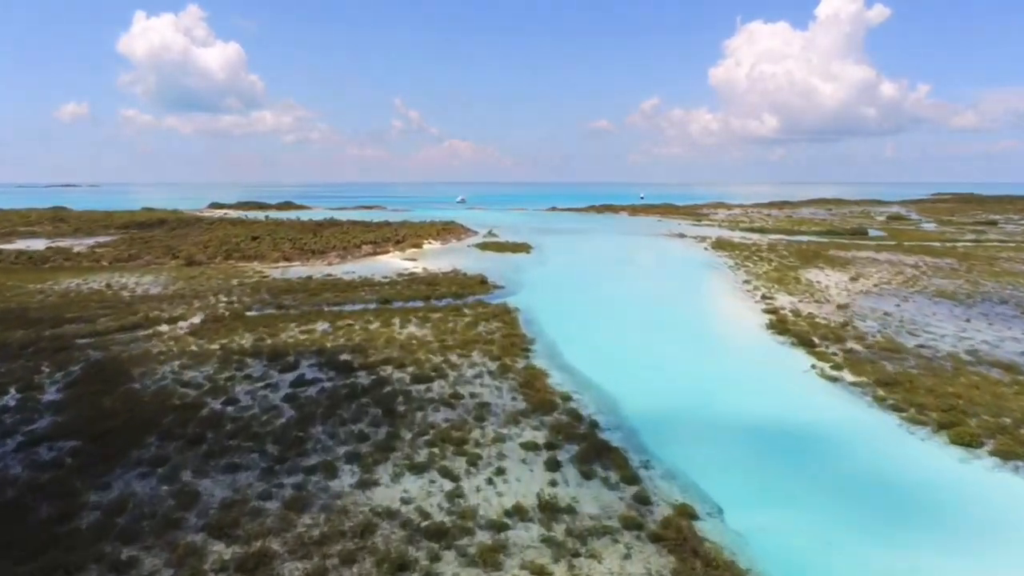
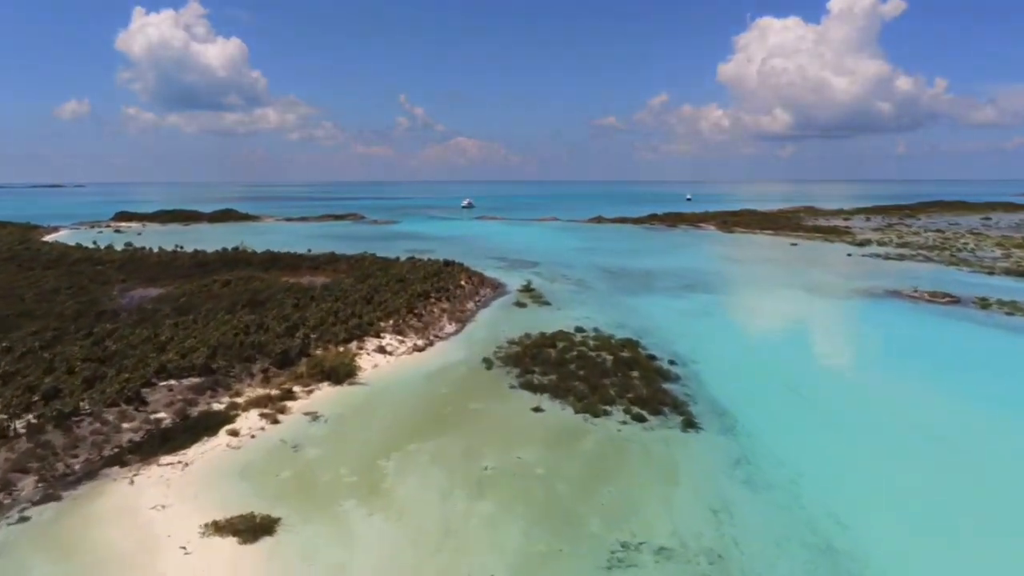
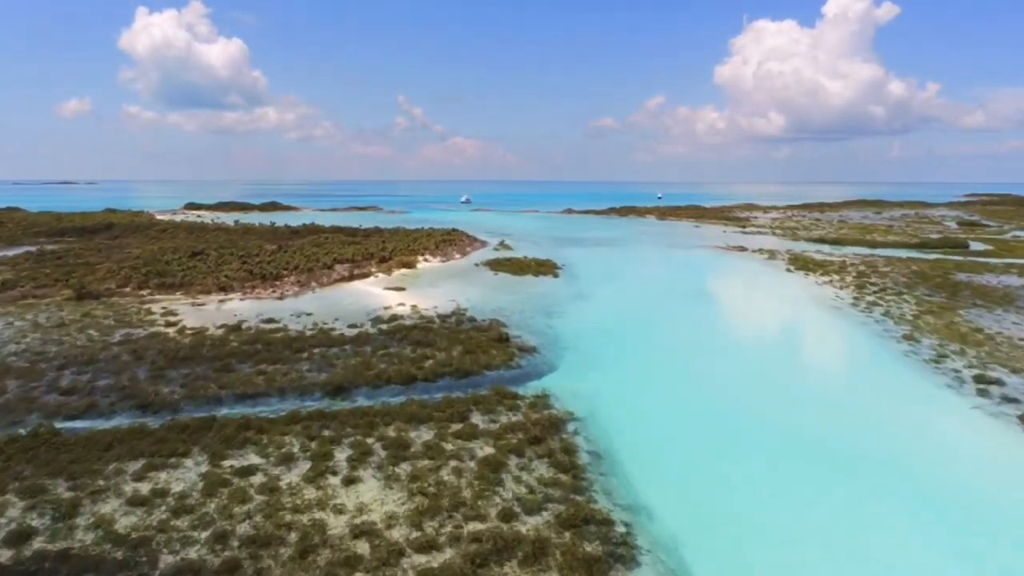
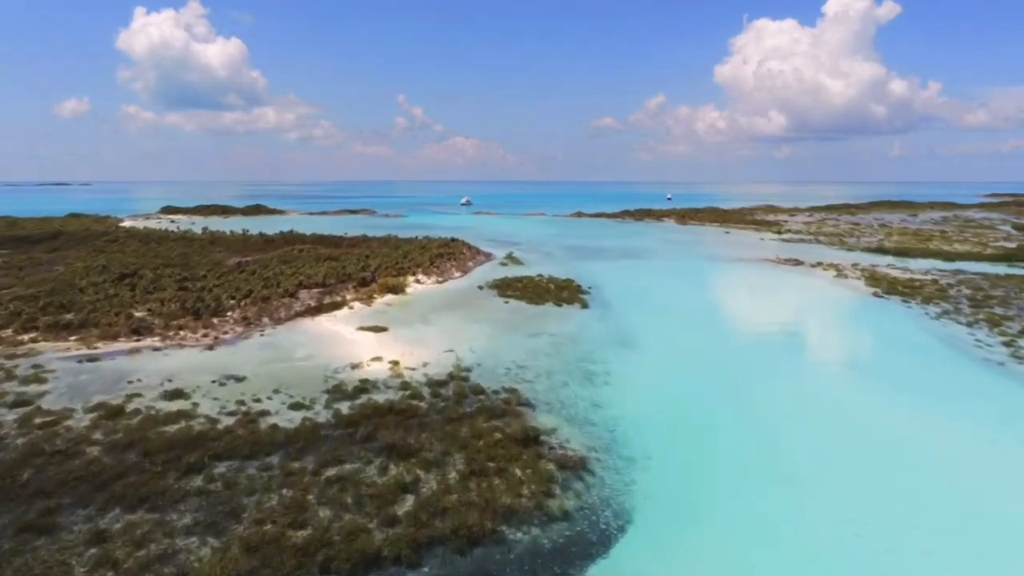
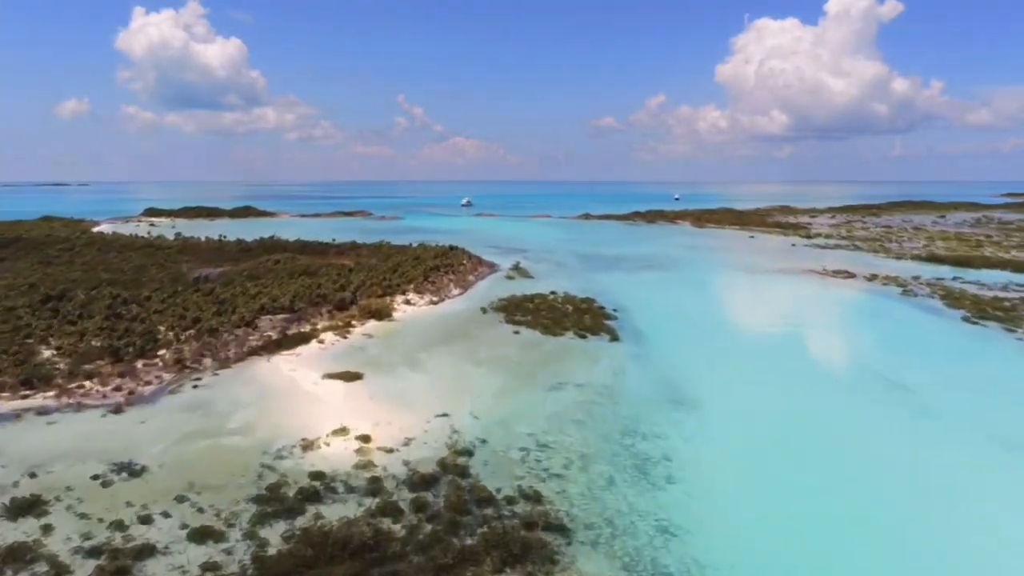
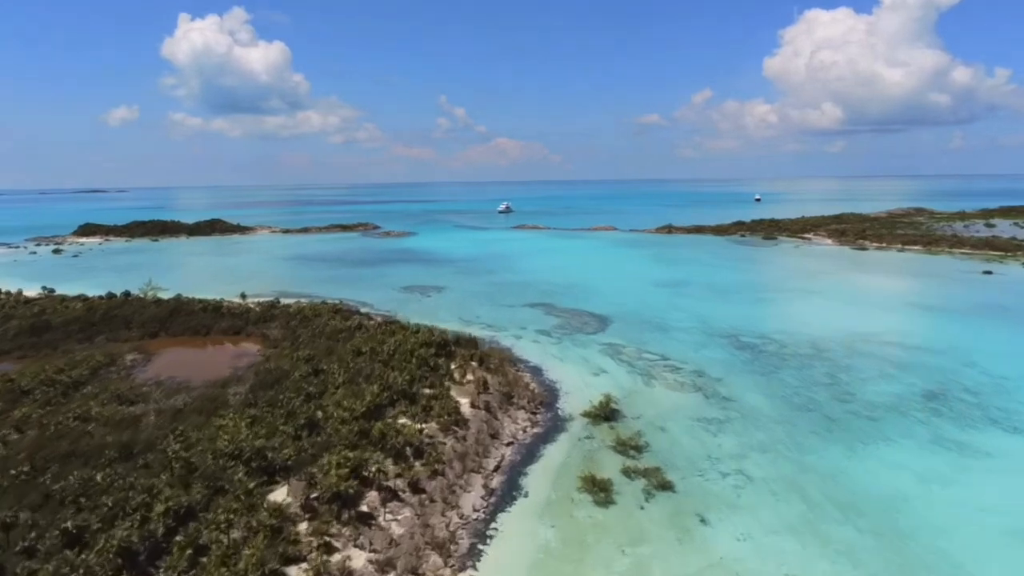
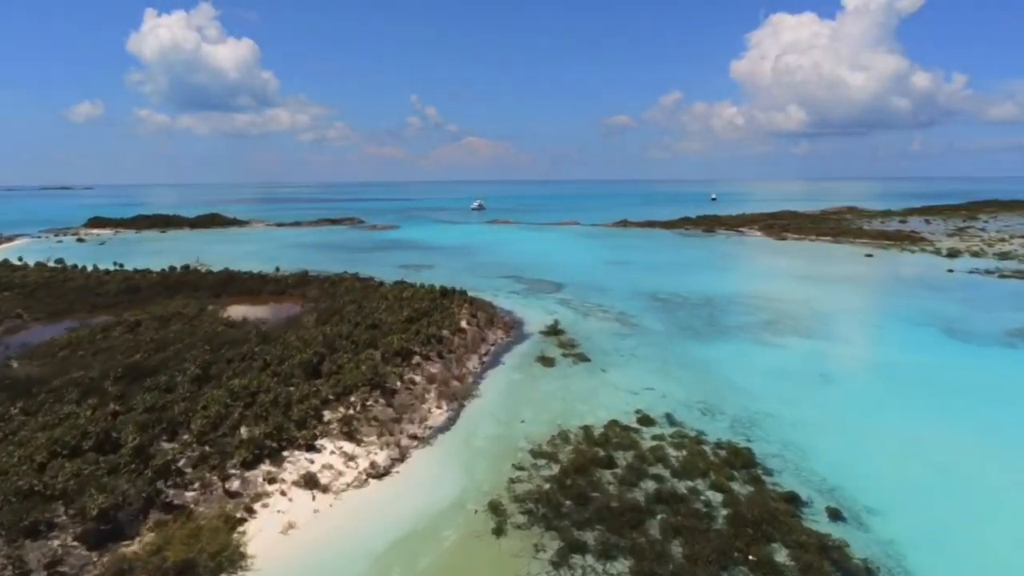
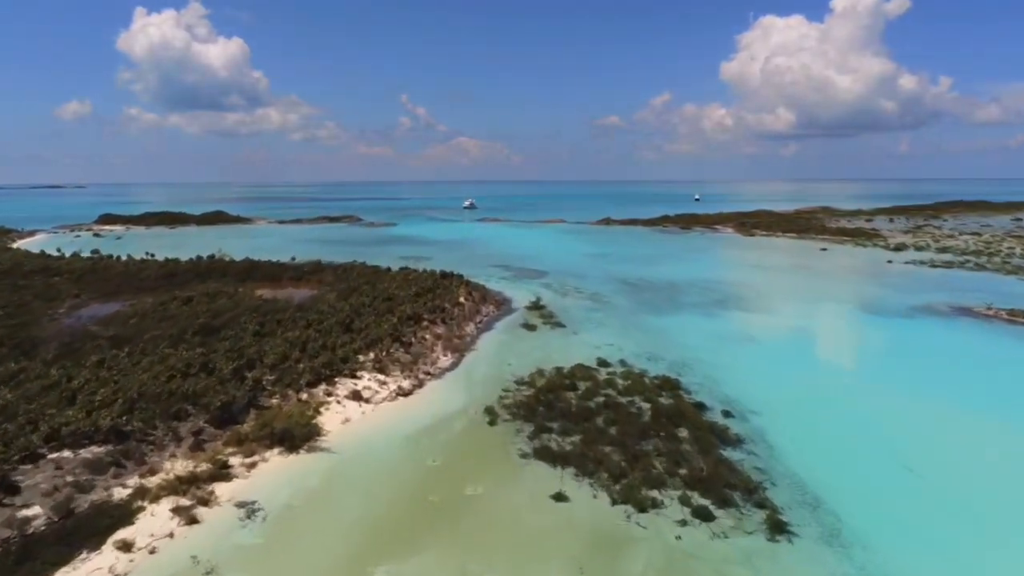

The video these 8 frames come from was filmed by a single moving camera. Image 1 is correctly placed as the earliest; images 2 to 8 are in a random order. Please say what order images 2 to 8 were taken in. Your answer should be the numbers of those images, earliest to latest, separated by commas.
3, 4, 5, 2, 8, 7, 6
